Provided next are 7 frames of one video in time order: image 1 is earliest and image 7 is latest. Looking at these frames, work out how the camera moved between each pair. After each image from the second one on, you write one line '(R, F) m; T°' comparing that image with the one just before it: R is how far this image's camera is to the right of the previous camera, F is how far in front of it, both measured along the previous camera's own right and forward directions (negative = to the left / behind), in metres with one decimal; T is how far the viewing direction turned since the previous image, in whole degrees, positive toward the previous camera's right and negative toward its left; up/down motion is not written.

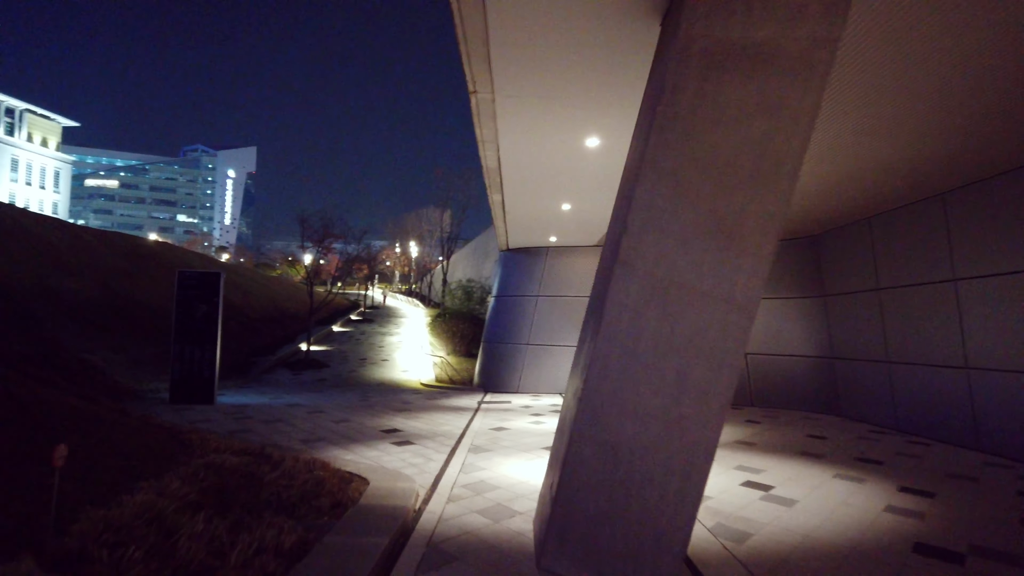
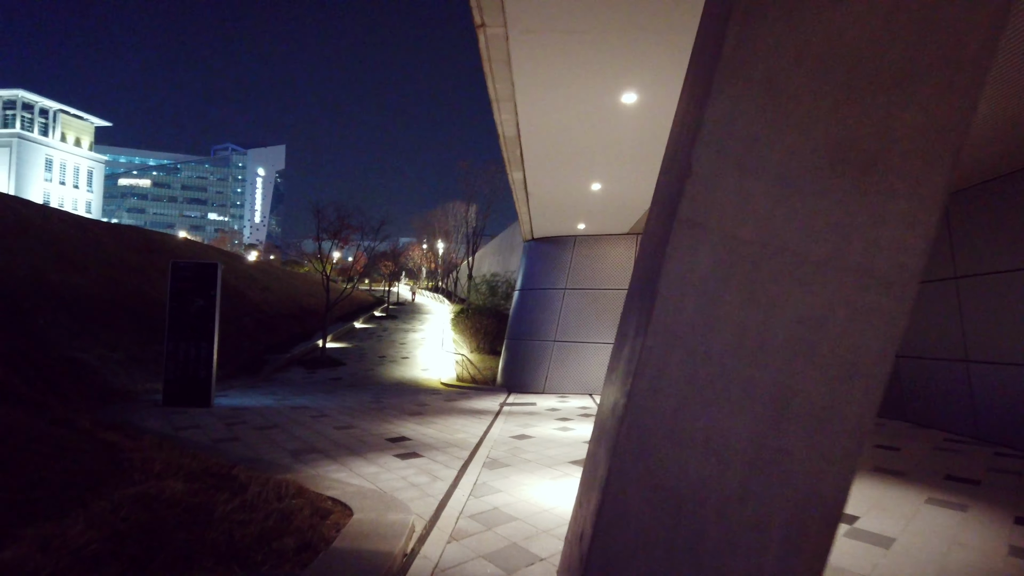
(+0.1, +1.1) m; -2°
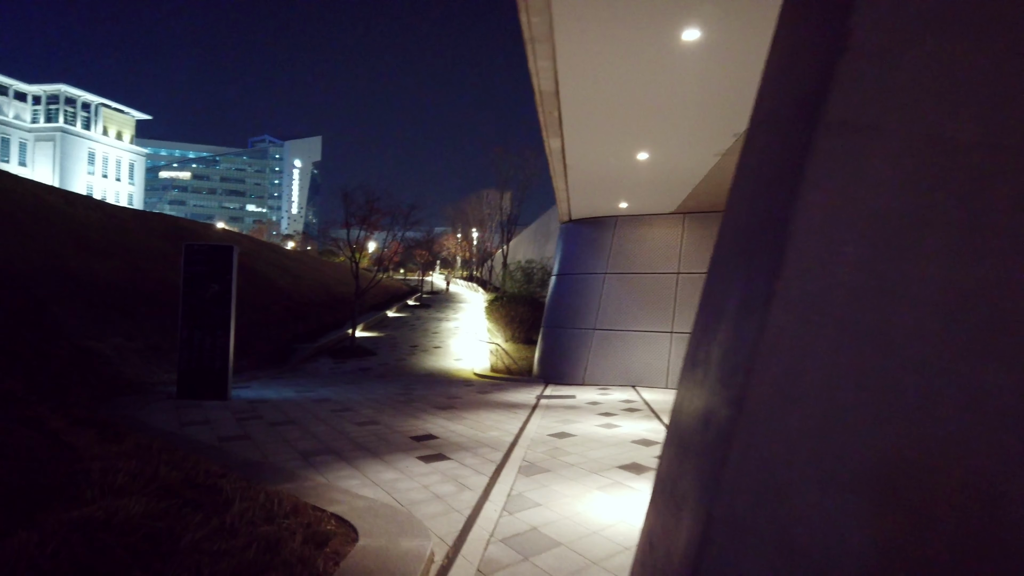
(0.0, +0.9) m; -3°
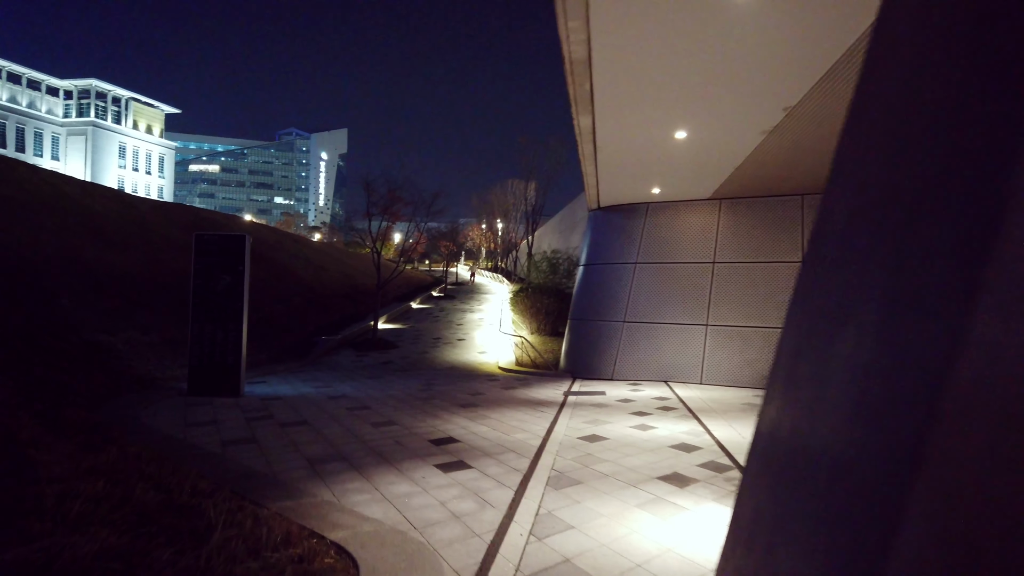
(0.0, +0.6) m; -2°
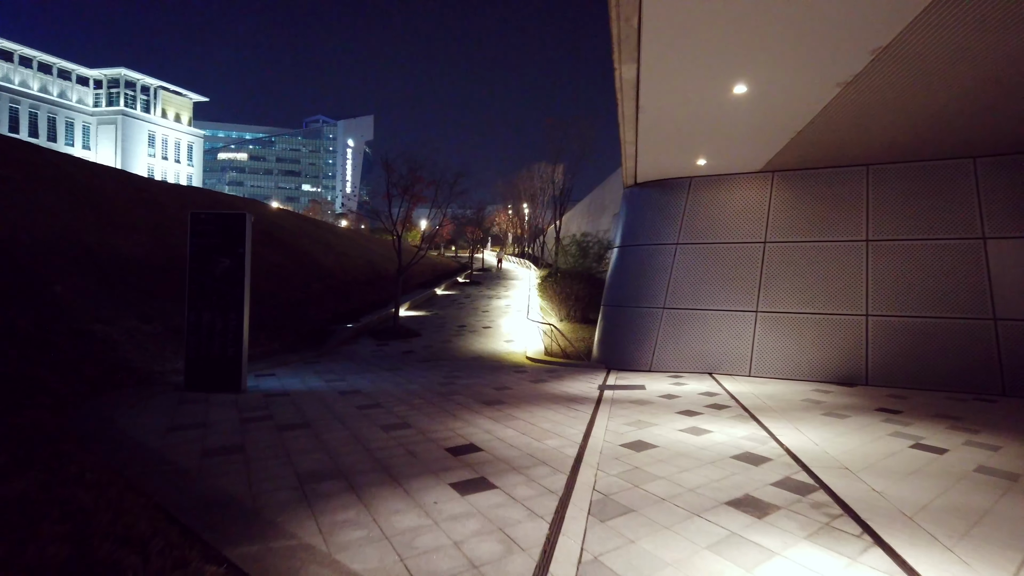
(0.0, +1.0) m; -2°
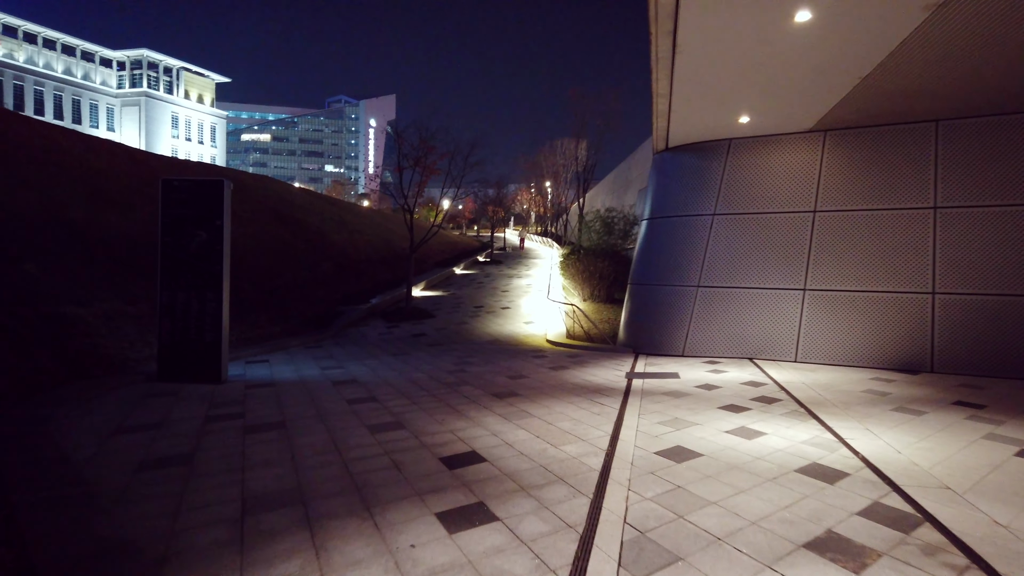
(+0.1, +1.1) m; -2°
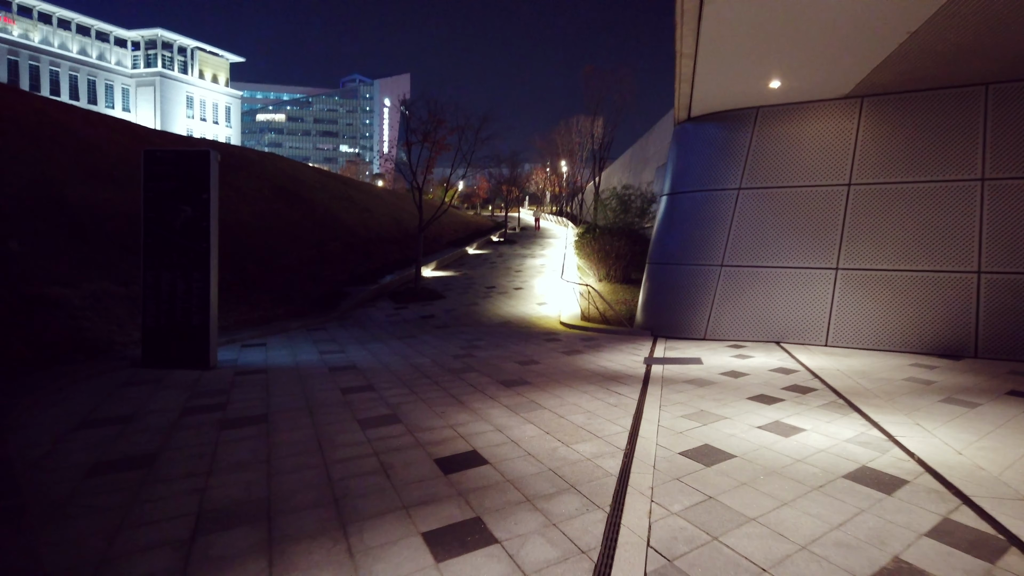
(+0.1, +0.6) m; -1°
